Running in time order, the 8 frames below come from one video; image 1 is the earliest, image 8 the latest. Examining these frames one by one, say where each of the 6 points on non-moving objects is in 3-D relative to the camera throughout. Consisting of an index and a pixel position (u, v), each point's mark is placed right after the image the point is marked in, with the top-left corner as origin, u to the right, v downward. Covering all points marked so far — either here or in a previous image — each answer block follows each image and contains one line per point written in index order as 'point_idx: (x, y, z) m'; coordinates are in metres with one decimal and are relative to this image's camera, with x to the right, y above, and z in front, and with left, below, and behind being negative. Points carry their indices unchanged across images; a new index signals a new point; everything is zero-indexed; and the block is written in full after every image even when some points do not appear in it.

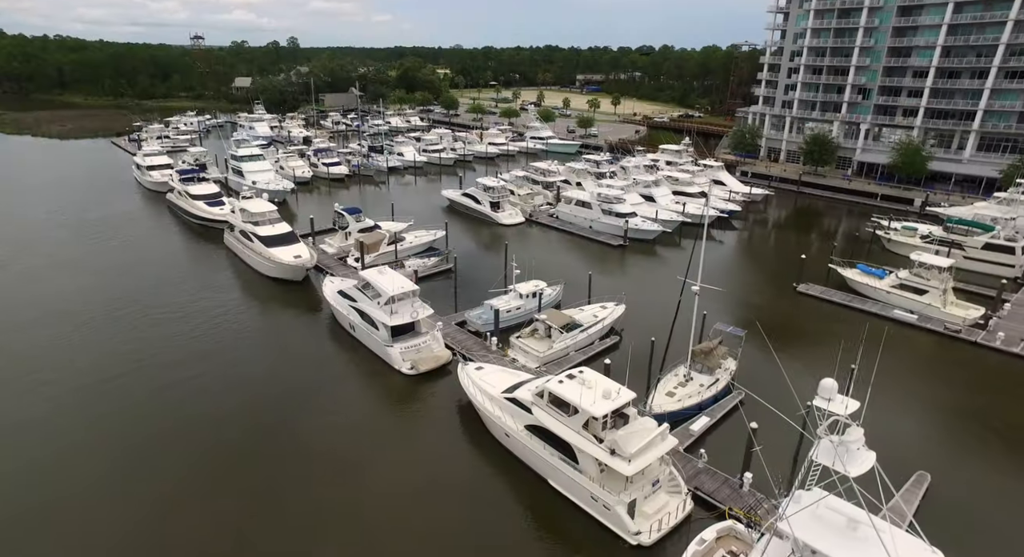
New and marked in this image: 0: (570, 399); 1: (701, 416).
0: (+1.5, -3.1, +14.8) m
1: (+5.8, -4.2, +17.7) m
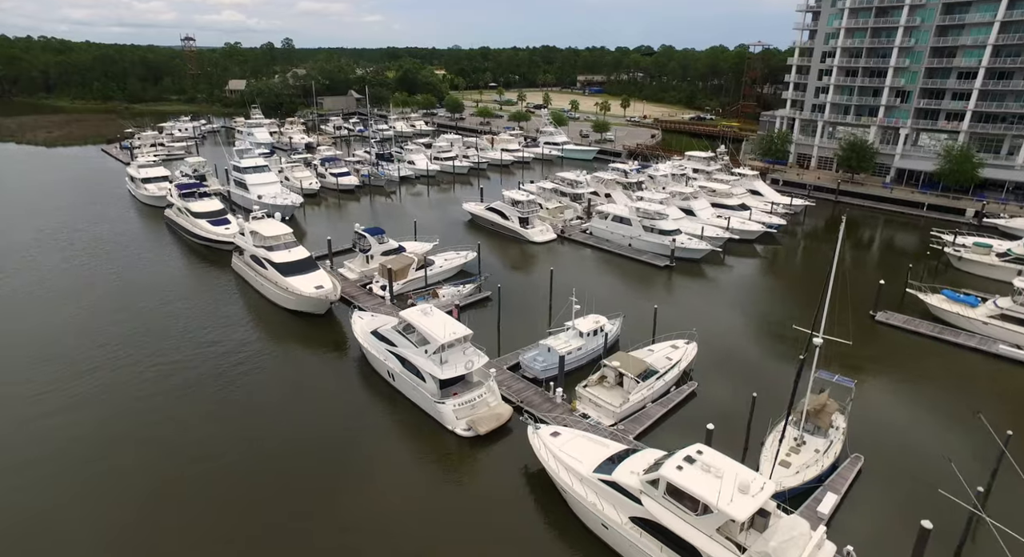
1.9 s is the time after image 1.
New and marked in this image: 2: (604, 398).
0: (+3.8, -4.4, +11.9) m
1: (+8.1, -5.4, +14.8) m
2: (+2.9, -3.8, +18.6) m
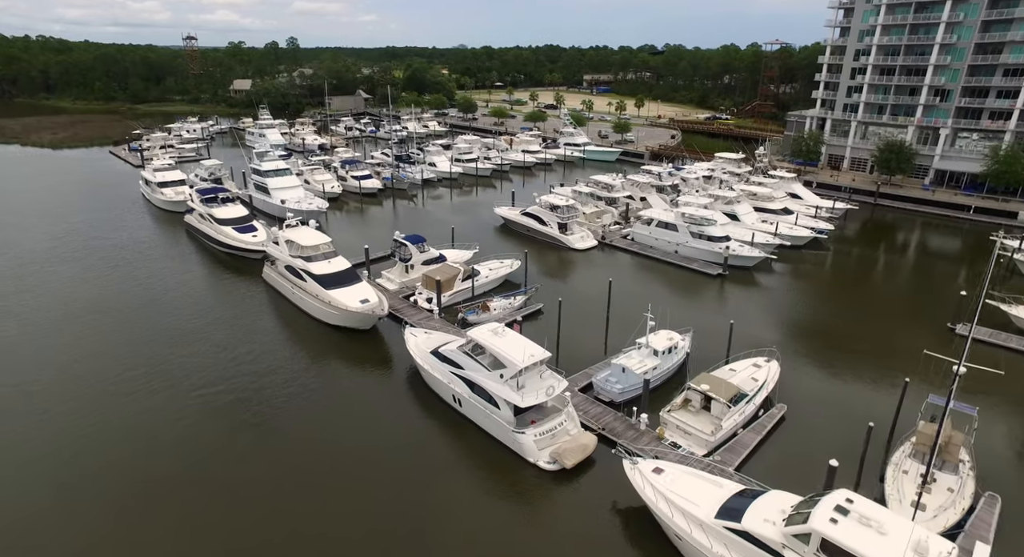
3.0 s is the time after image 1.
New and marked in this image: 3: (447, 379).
0: (+6.3, -4.9, +10.3) m
1: (+10.5, -5.9, +13.3) m
2: (+5.4, -4.3, +17.1) m
3: (-2.0, -3.3, +18.6) m
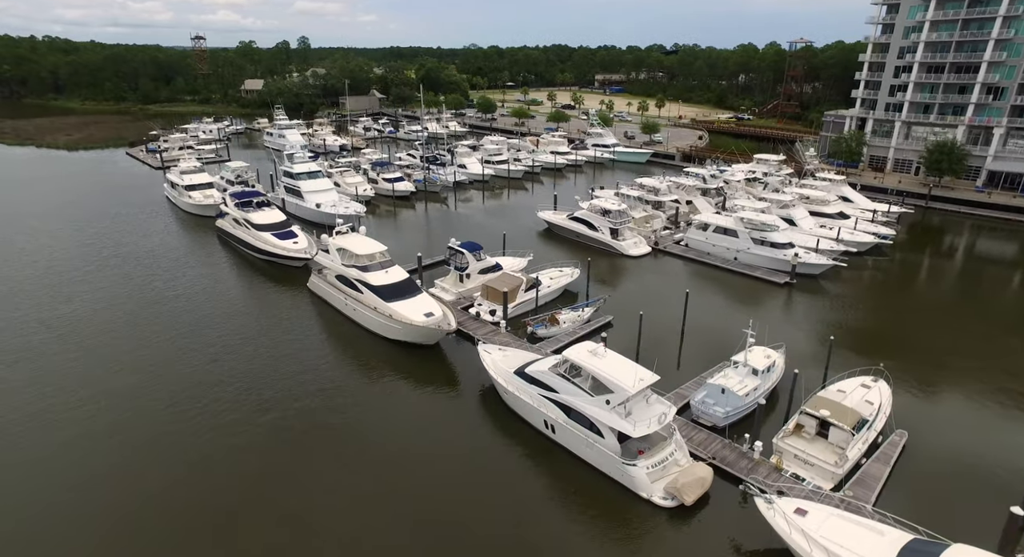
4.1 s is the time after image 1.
0: (+9.1, -5.3, +8.8) m
1: (+13.3, -6.3, +11.8) m
2: (+8.2, -4.7, +15.6) m
3: (+0.8, -3.7, +17.1) m
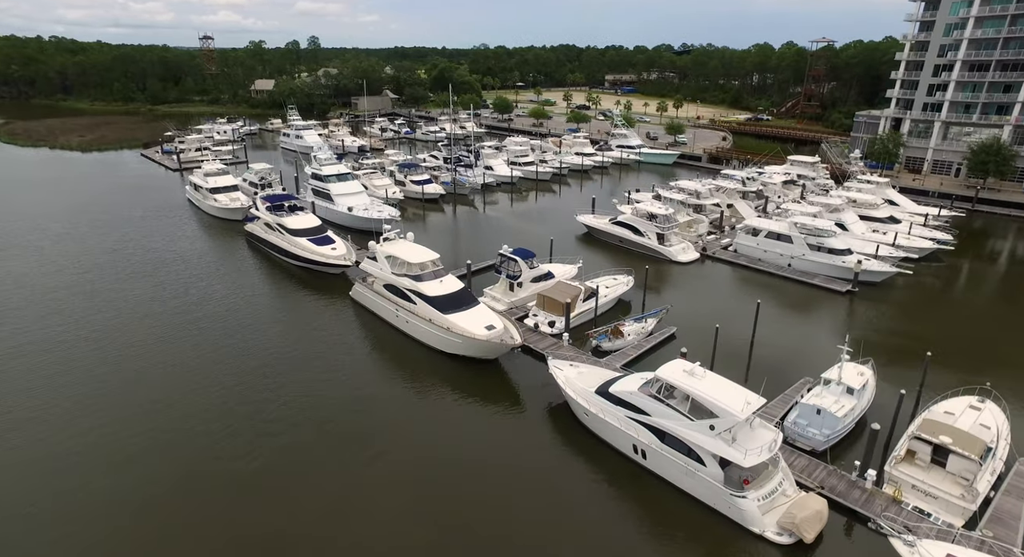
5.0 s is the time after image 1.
0: (+11.4, -5.7, +7.6) m
1: (+15.6, -6.7, +10.5) m
2: (+10.5, -5.1, +14.3) m
3: (+3.2, -4.1, +15.9) m
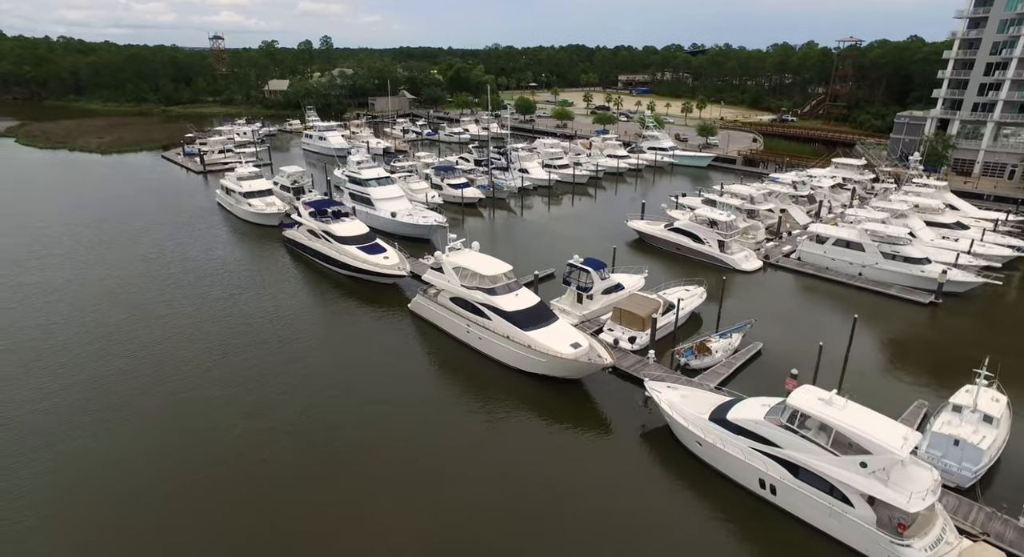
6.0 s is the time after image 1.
0: (+14.3, -6.1, +6.1) m
1: (+18.5, -7.2, +9.1) m
2: (+13.4, -5.6, +12.9) m
3: (+6.0, -4.5, +14.4) m
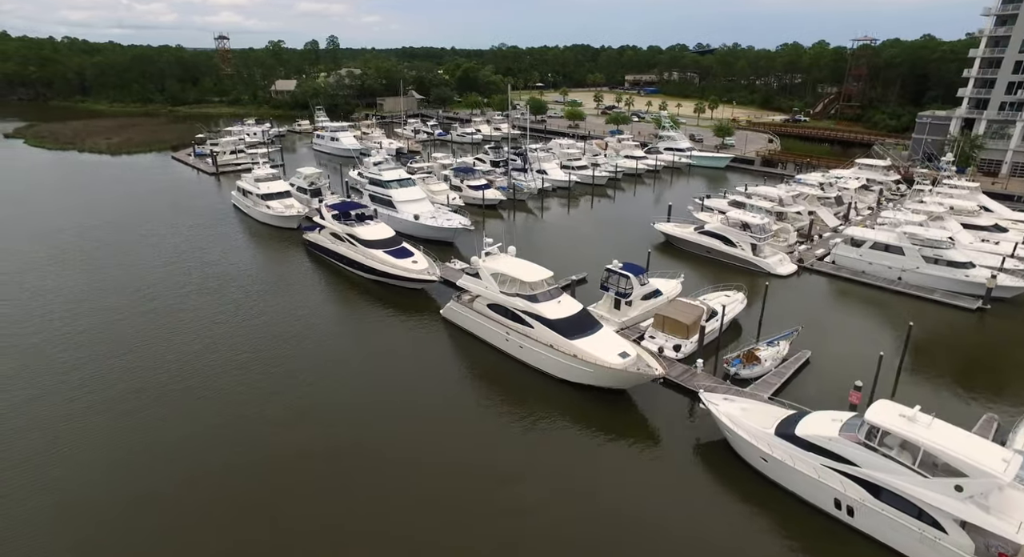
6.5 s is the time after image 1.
0: (+15.7, -6.3, +5.4) m
1: (+19.9, -7.4, +8.3) m
2: (+14.8, -5.8, +12.1) m
3: (+7.5, -4.7, +13.7) m
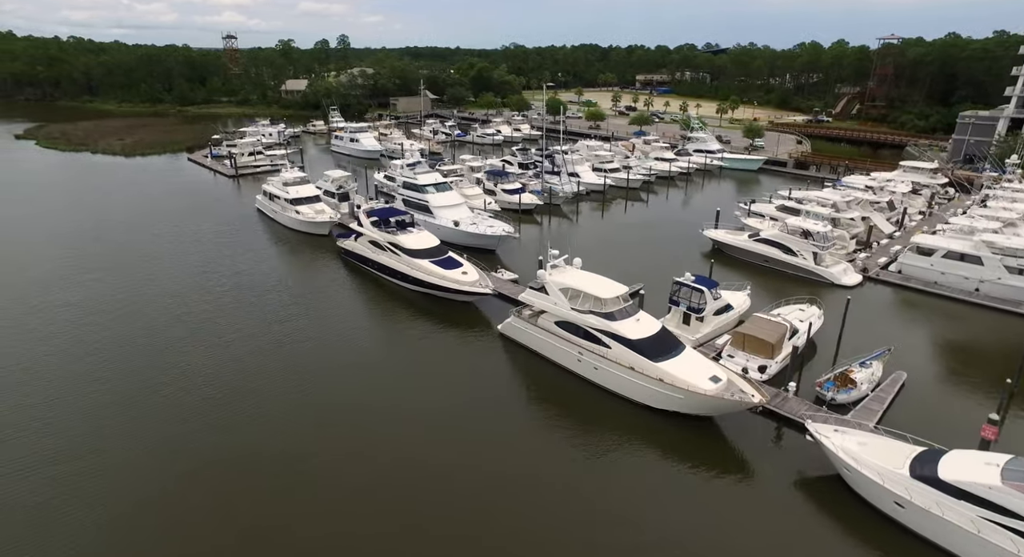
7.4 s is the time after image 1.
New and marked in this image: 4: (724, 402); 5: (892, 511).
0: (+18.1, -6.8, +3.7) m
1: (+22.3, -7.9, +6.6) m
2: (+17.1, -6.3, +10.4) m
3: (+9.8, -5.2, +12.0) m
4: (+6.0, -3.5, +16.3) m
5: (+8.9, -5.5, +13.6) m
